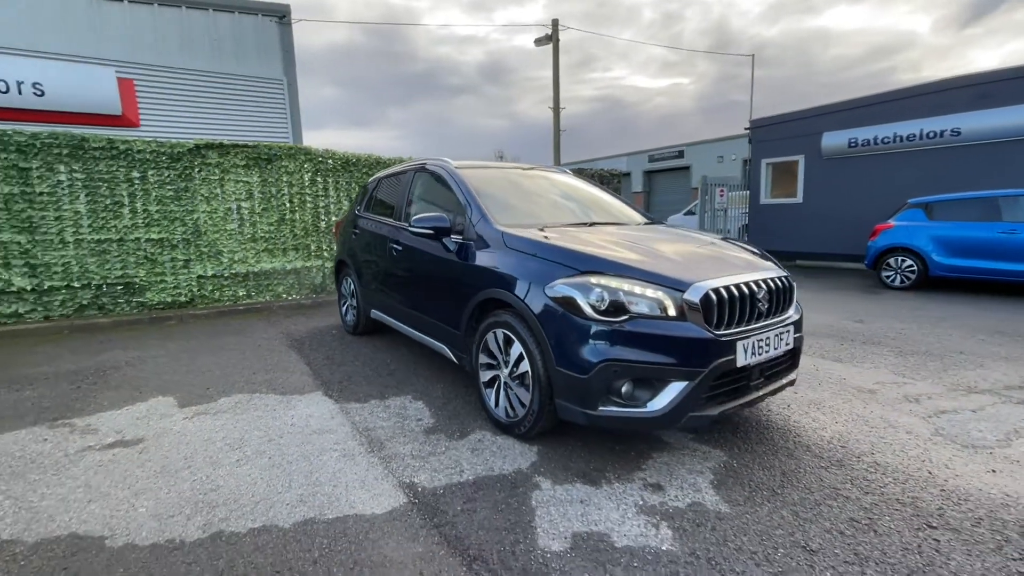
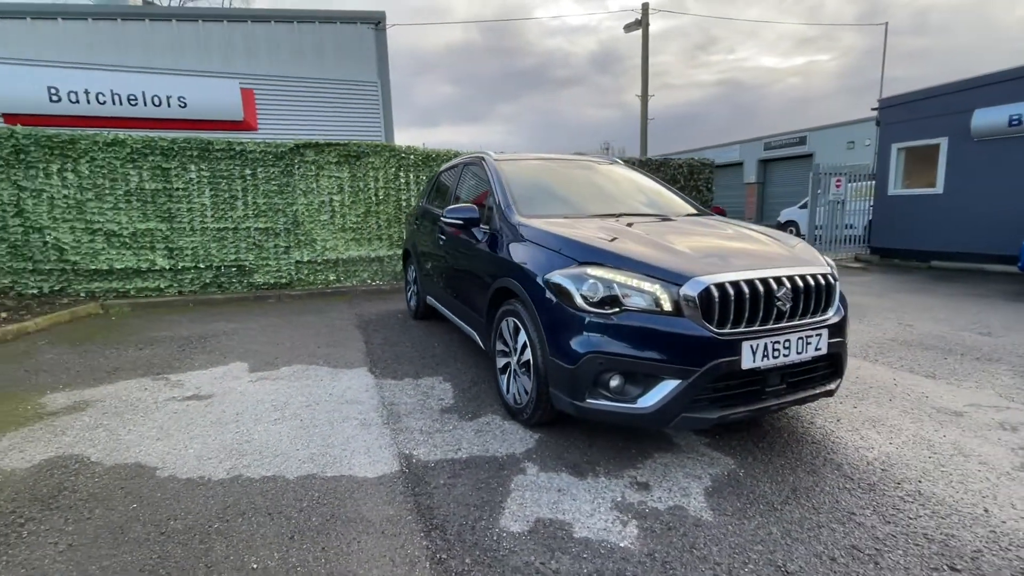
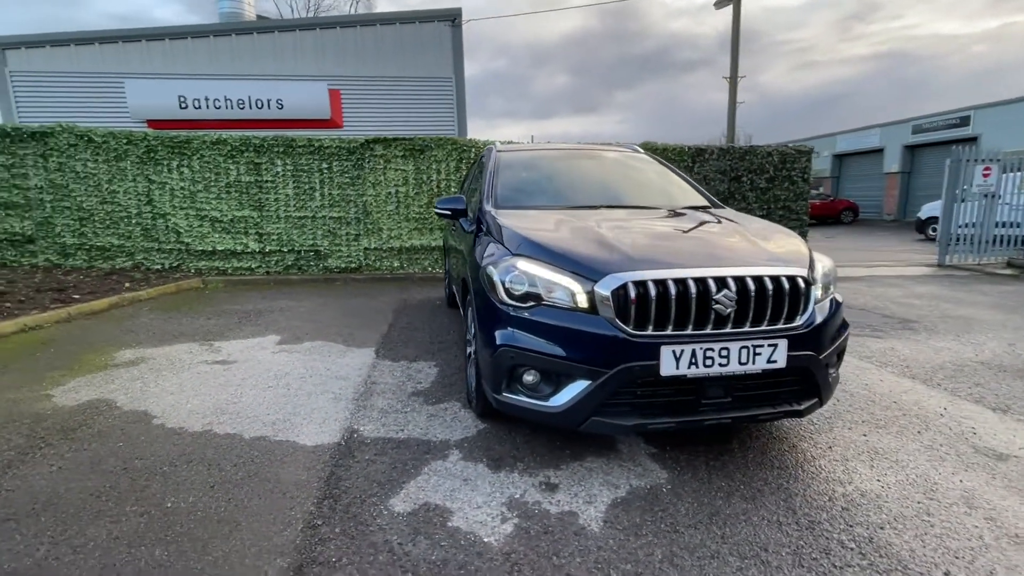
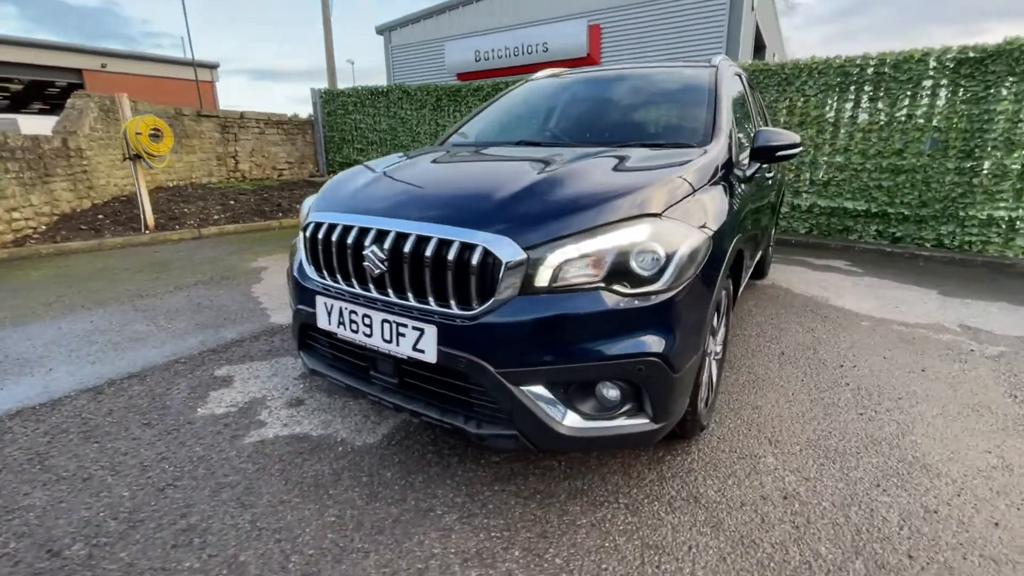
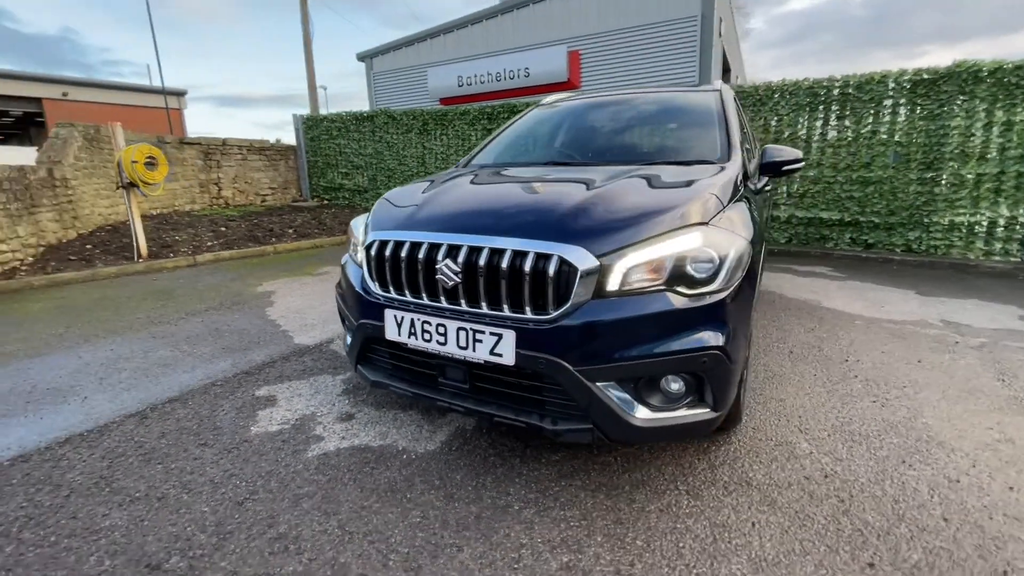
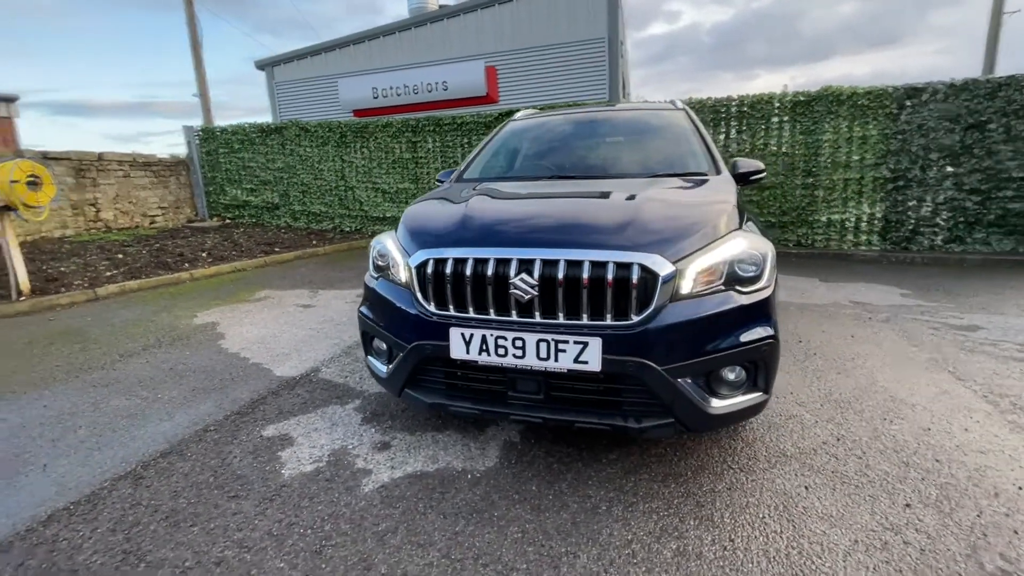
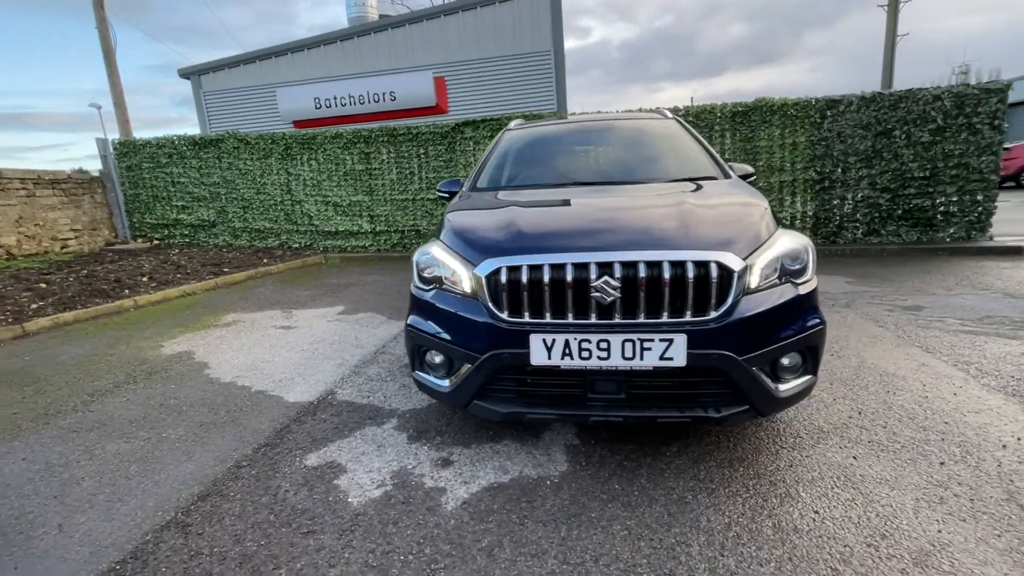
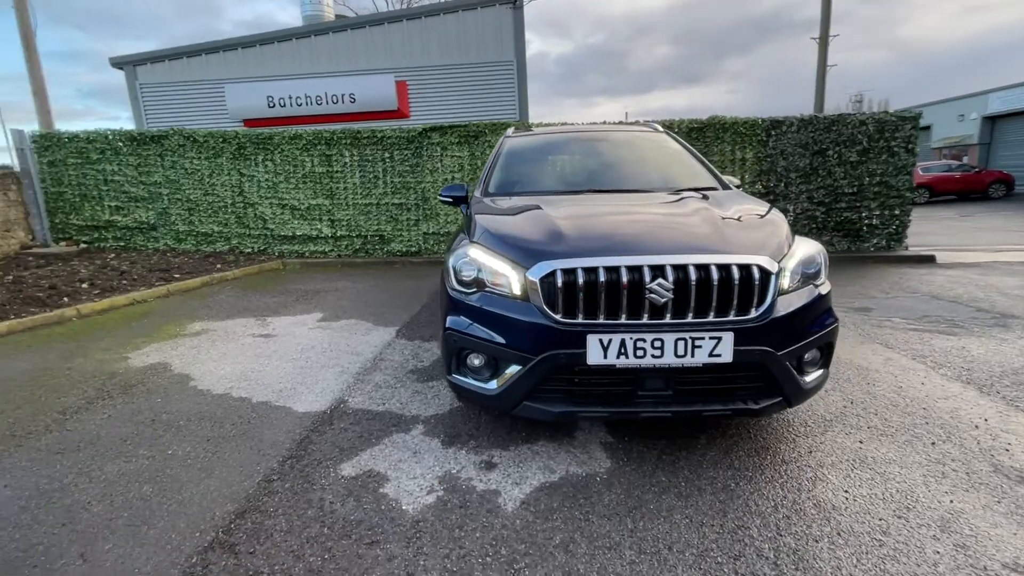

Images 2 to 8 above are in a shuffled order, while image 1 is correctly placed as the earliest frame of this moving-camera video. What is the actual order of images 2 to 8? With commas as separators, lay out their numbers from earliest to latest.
2, 3, 8, 7, 6, 5, 4
